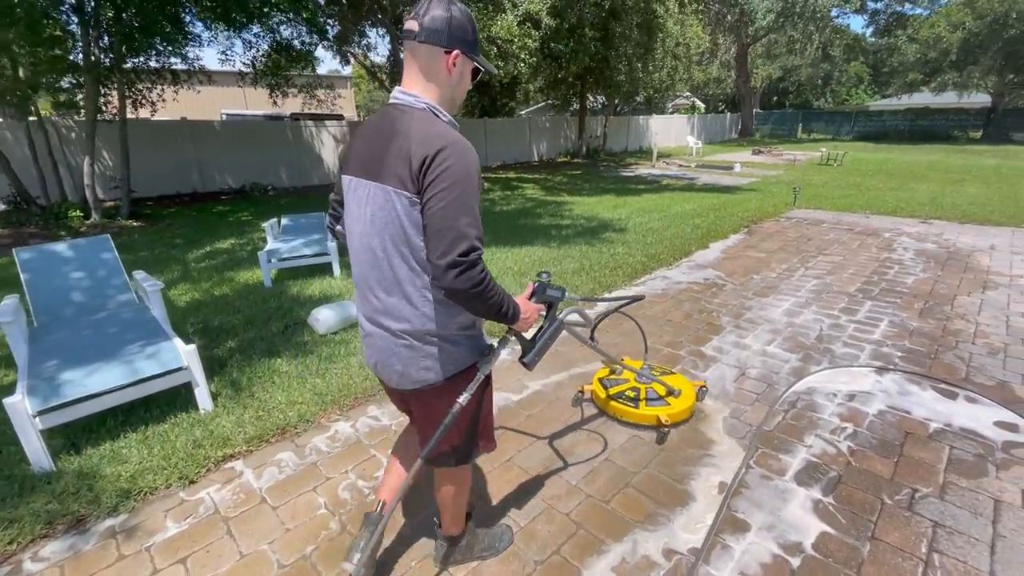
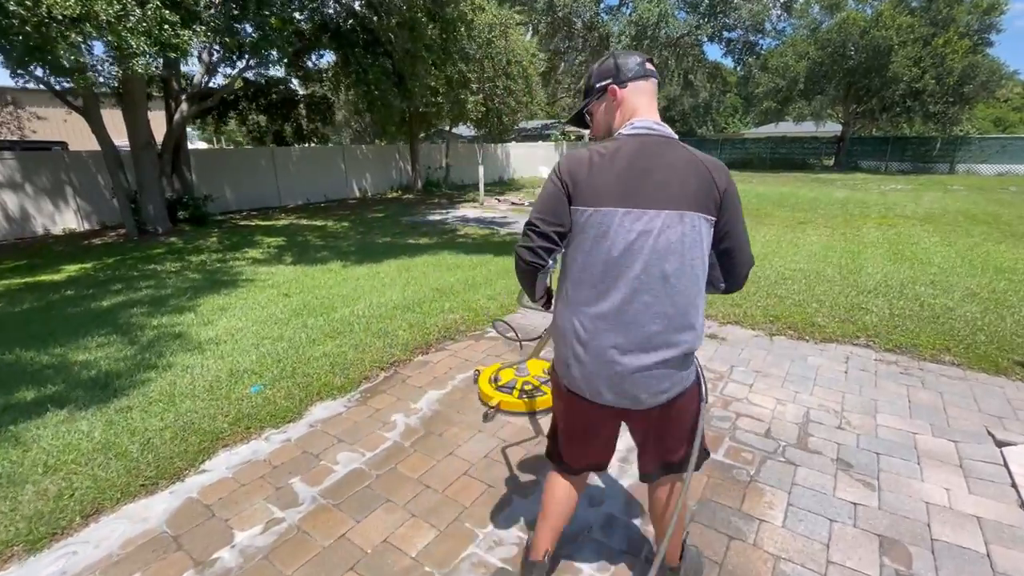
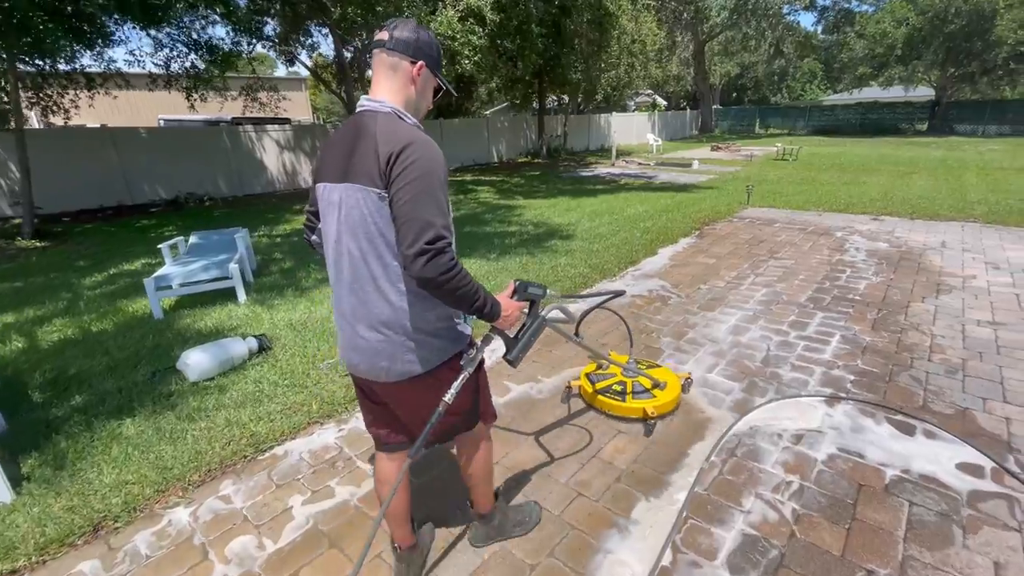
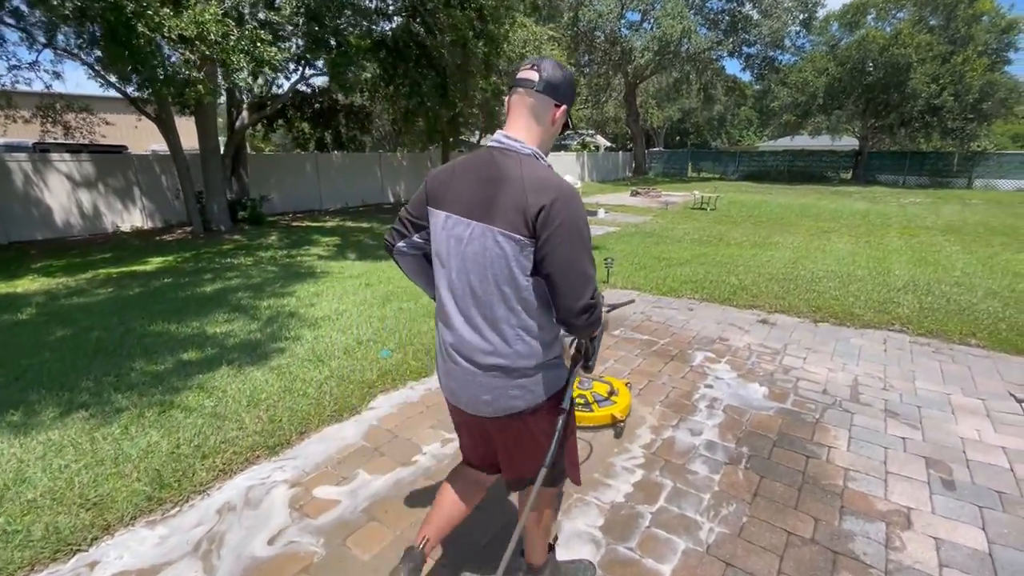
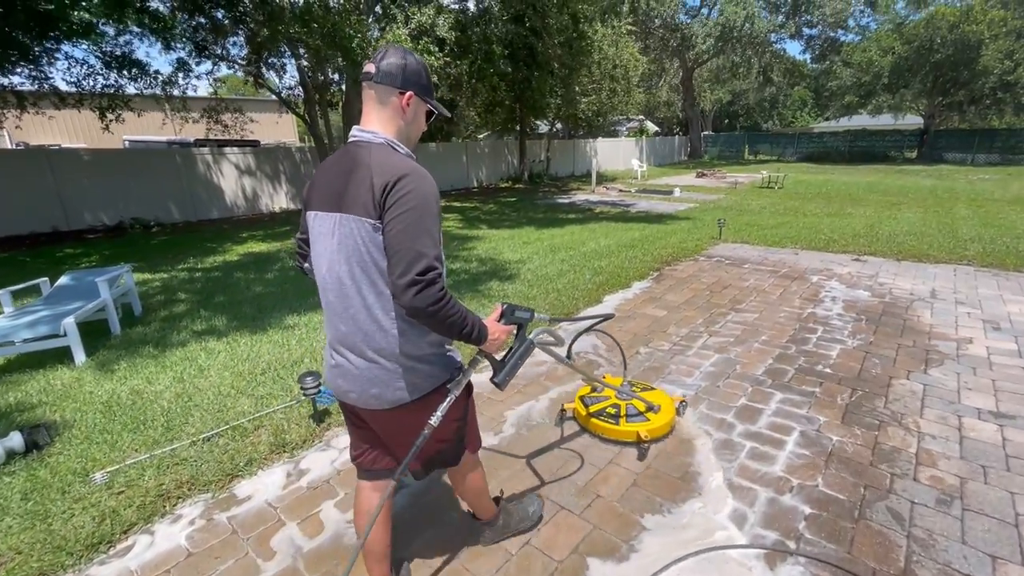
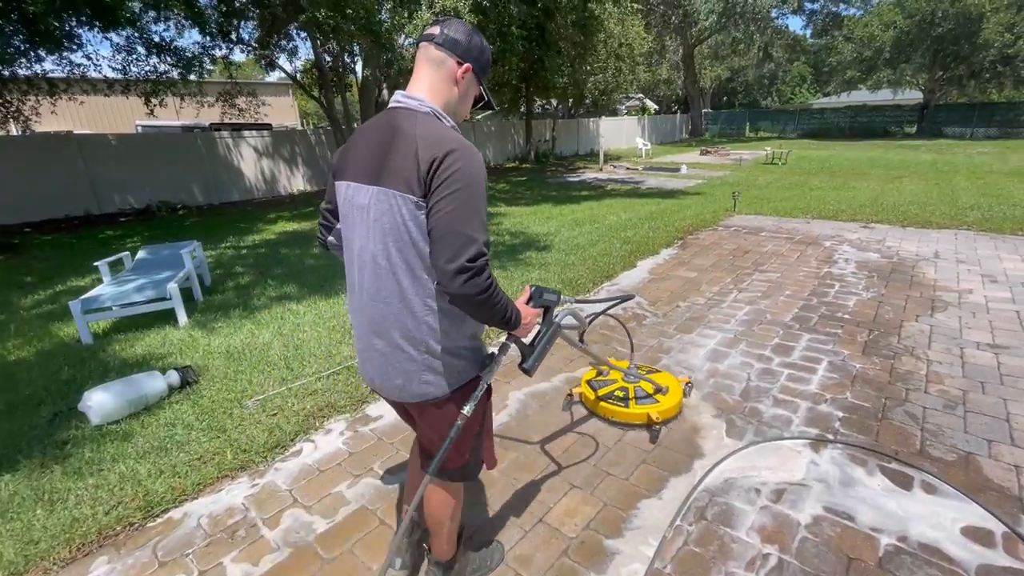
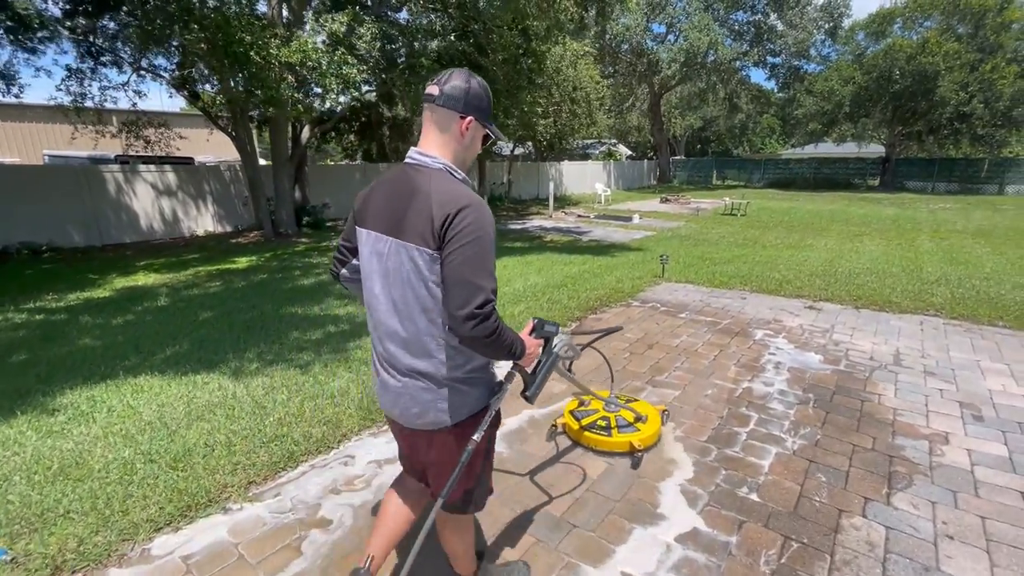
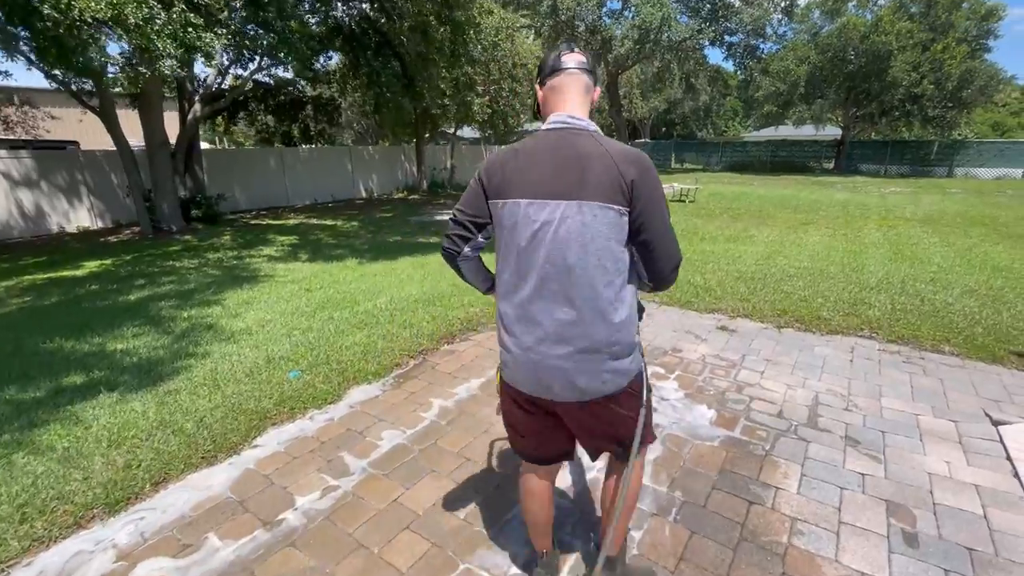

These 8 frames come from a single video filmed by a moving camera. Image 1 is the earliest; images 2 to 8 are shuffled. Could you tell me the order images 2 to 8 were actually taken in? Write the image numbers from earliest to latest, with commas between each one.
3, 6, 5, 7, 4, 8, 2
